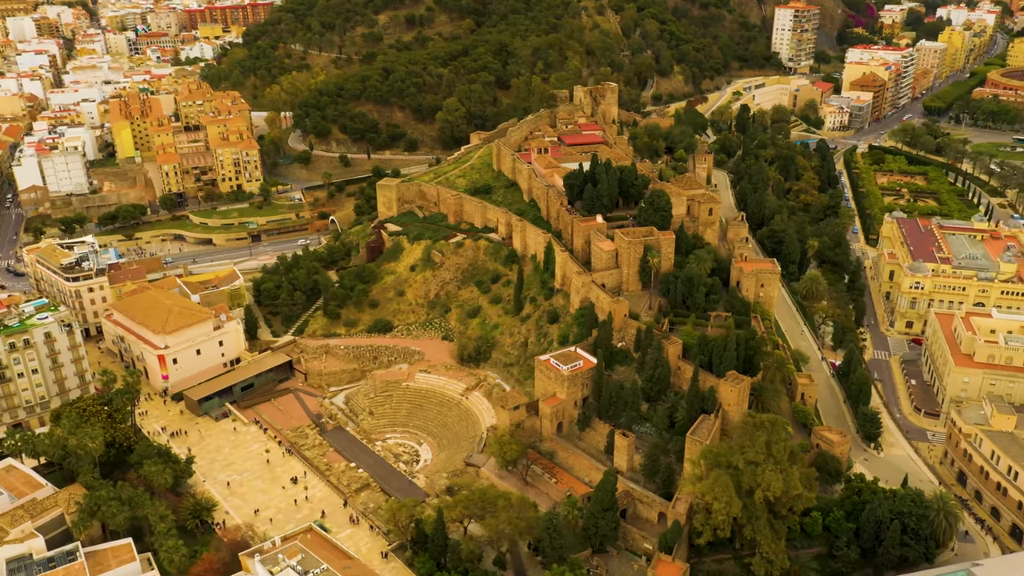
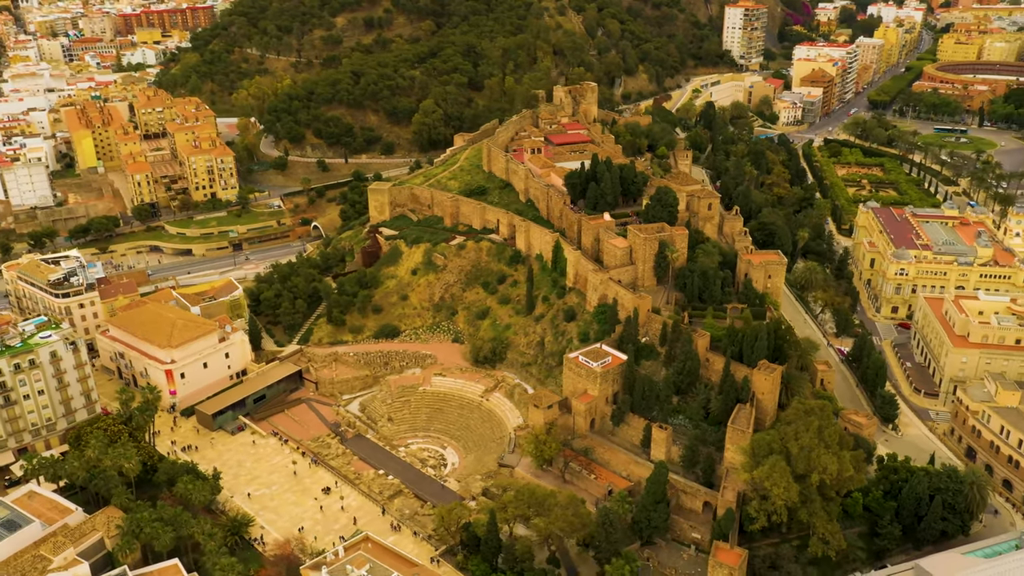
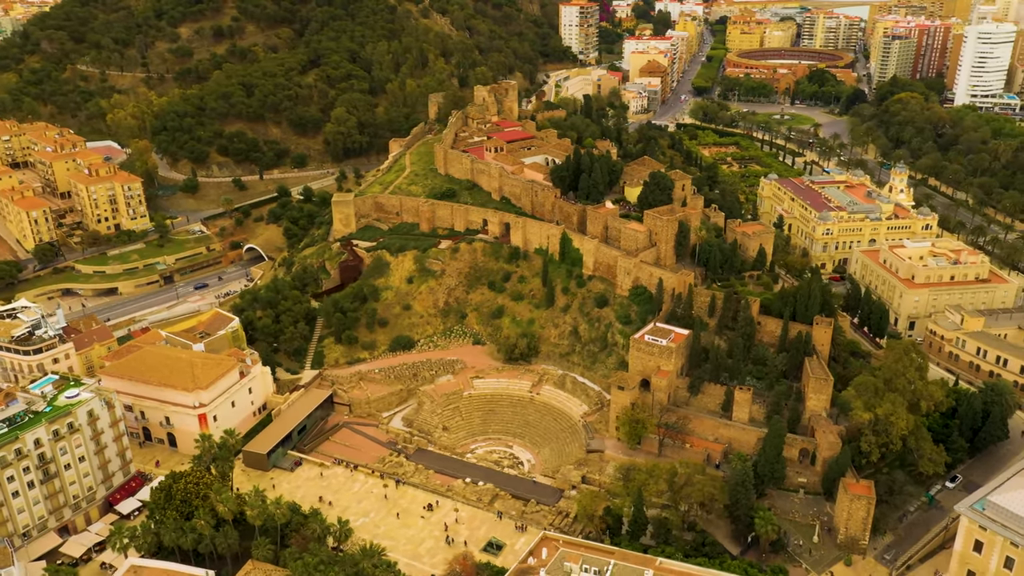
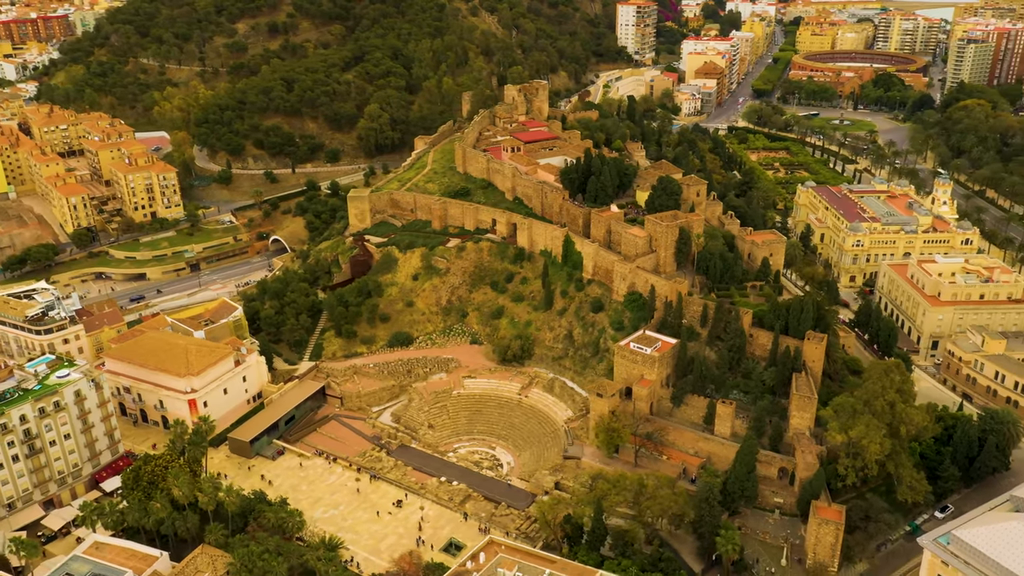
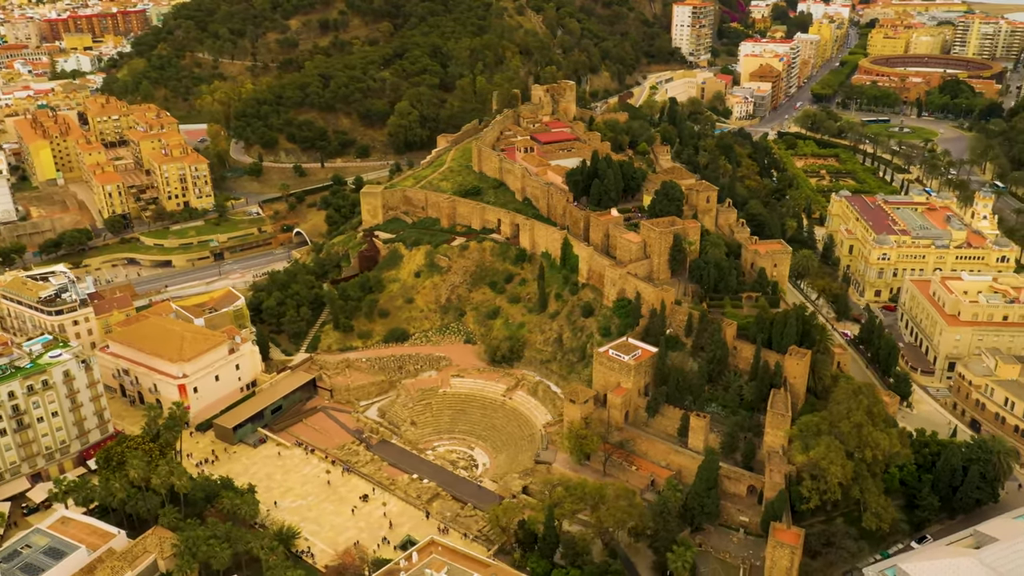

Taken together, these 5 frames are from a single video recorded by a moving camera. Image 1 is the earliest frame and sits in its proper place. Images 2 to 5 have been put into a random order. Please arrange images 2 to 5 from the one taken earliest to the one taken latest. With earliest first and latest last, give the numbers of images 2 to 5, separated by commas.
2, 5, 4, 3
